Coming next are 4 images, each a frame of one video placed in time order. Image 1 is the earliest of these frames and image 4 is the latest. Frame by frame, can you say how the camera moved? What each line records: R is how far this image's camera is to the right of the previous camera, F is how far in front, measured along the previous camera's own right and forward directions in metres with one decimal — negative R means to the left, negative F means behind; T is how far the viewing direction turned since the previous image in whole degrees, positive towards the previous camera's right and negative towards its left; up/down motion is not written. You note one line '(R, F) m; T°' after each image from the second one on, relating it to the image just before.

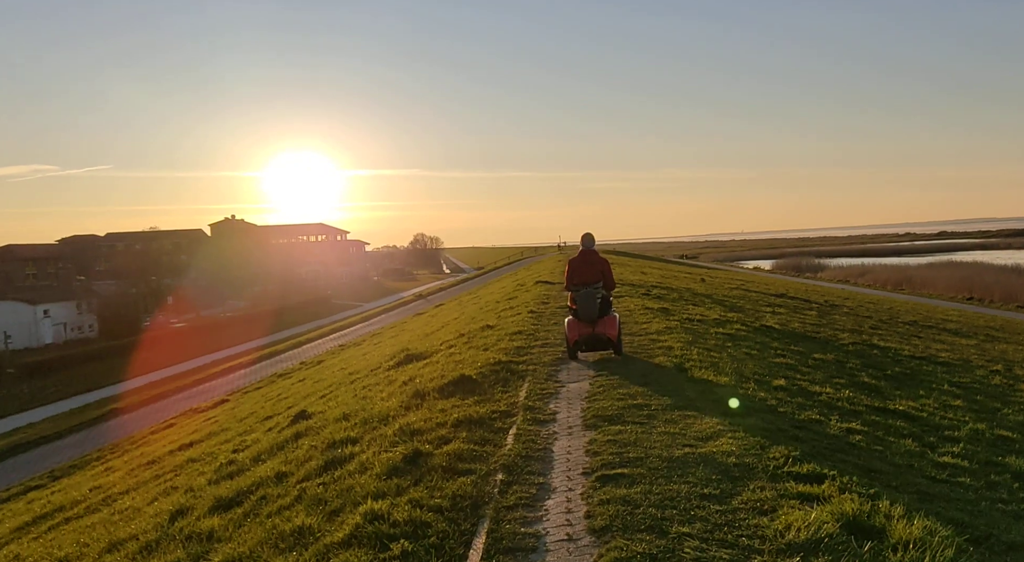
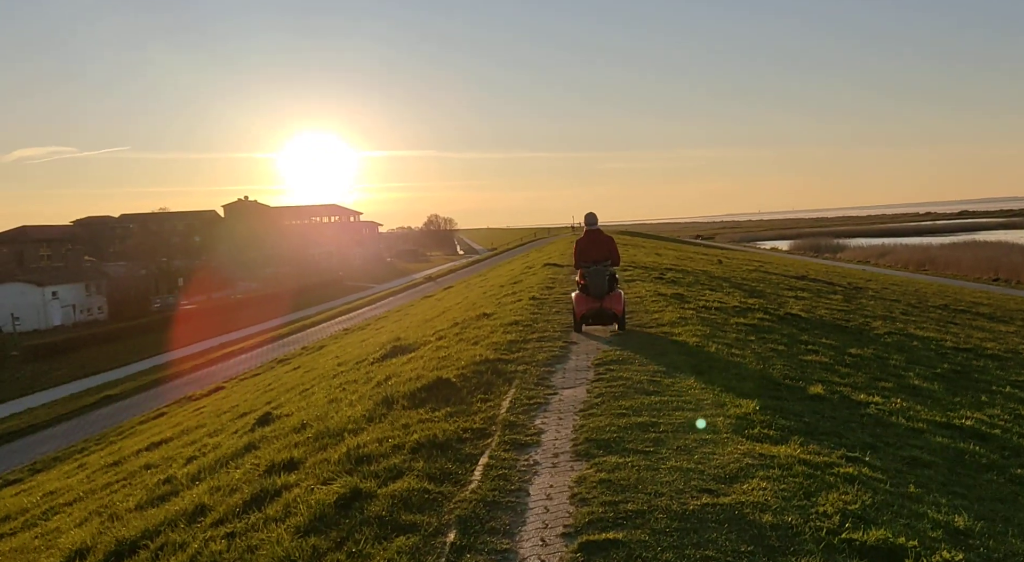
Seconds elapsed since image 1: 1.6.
(+0.4, +1.7) m; -1°
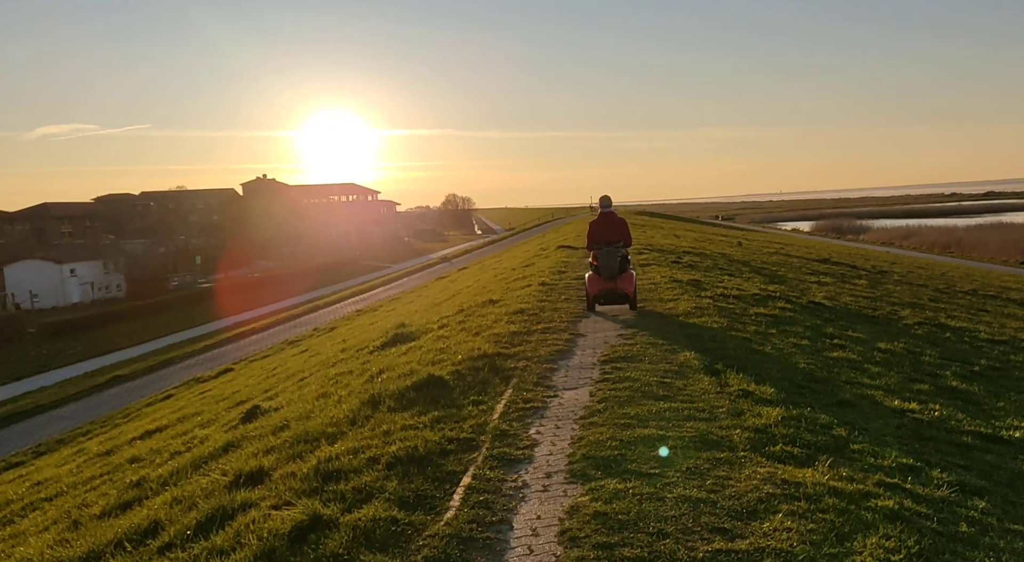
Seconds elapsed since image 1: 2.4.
(+0.2, +0.8) m; -1°
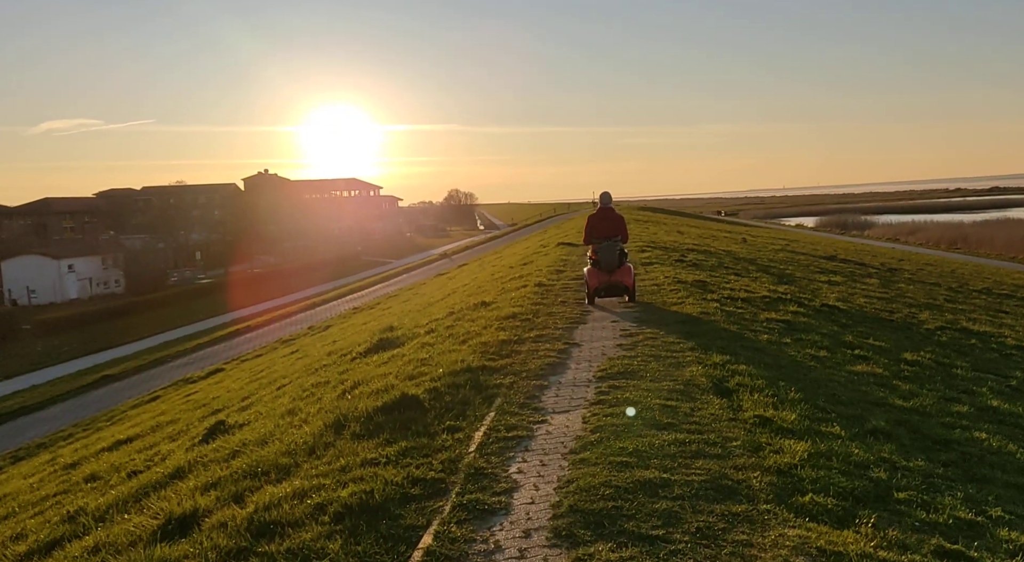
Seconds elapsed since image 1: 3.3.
(+0.2, +1.0) m; 0°
